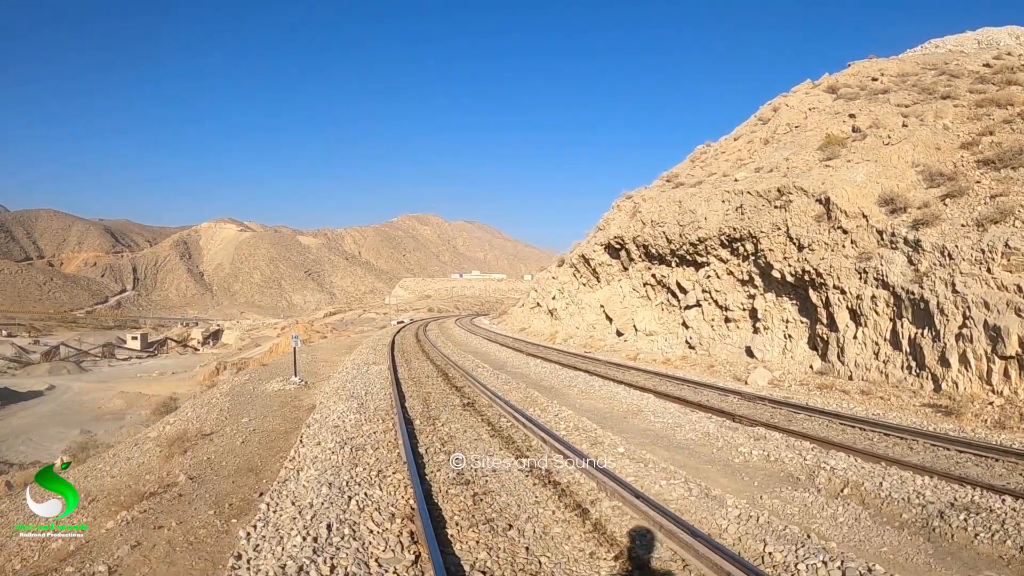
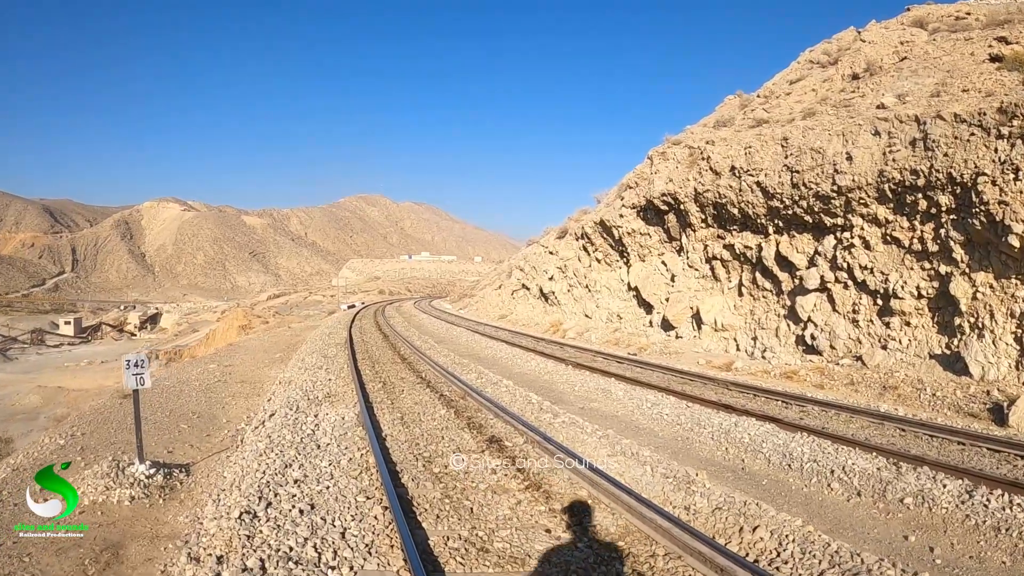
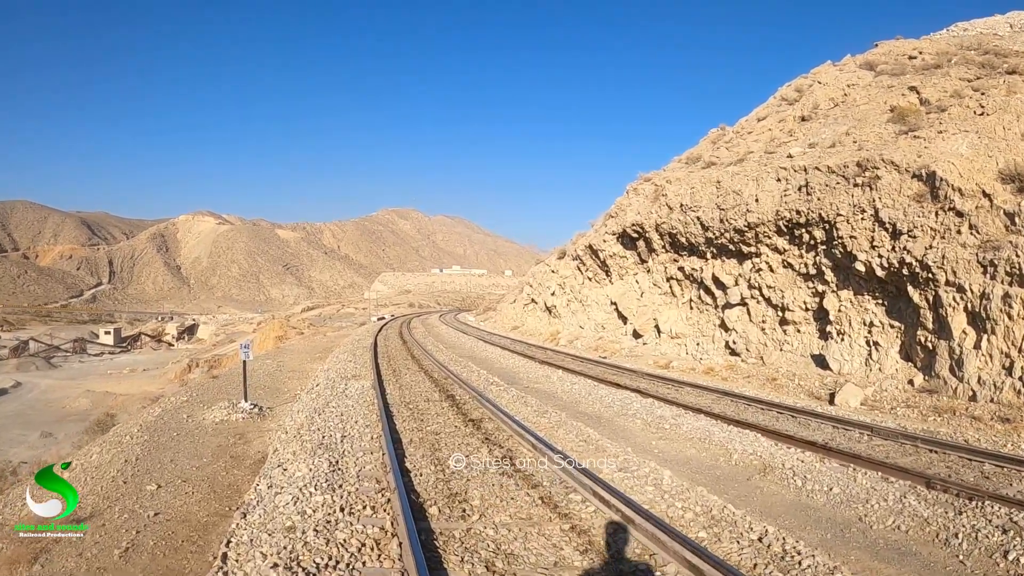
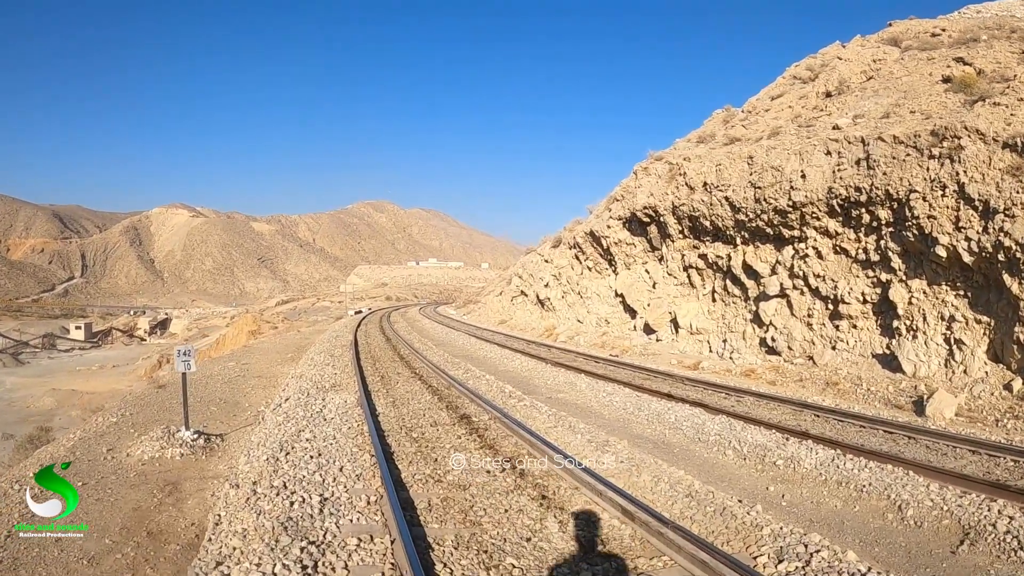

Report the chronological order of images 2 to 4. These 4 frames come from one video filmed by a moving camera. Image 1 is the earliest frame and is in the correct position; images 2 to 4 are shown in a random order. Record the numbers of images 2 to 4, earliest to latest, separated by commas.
3, 4, 2
